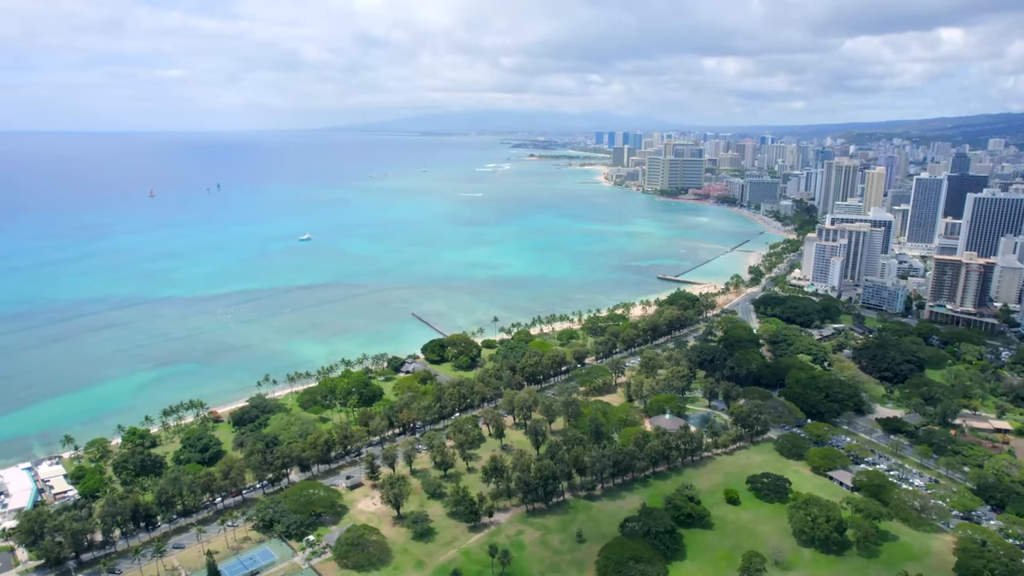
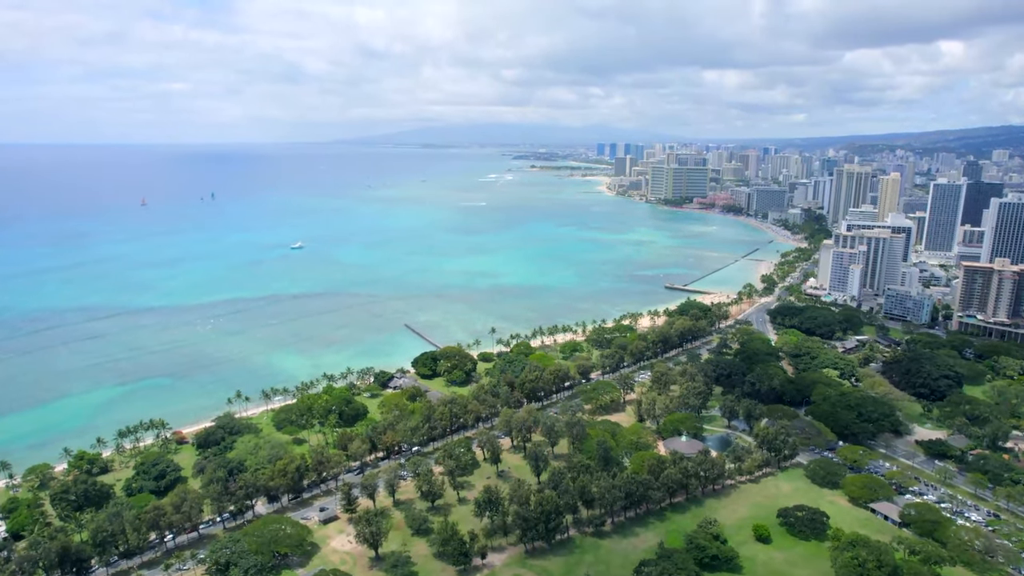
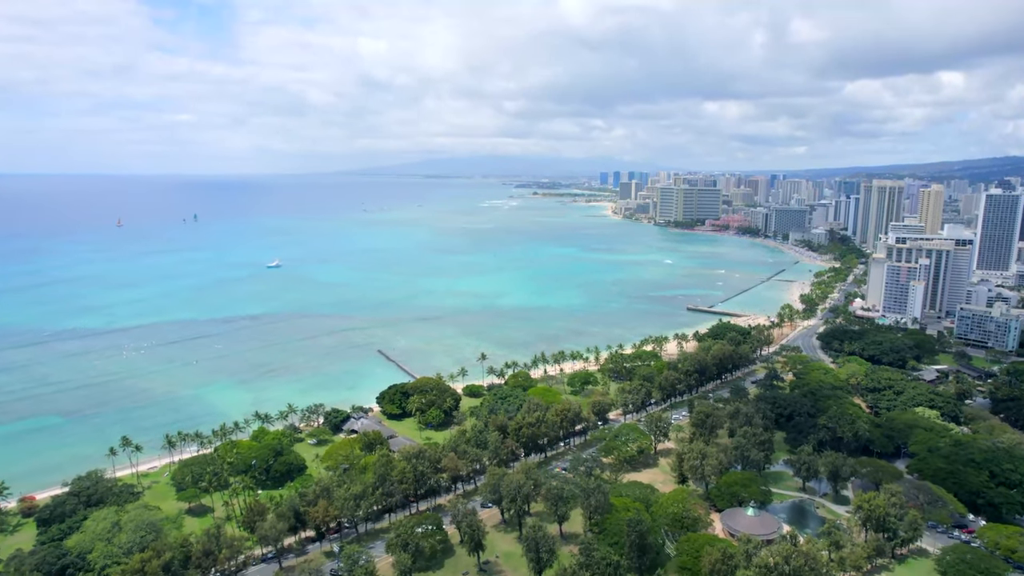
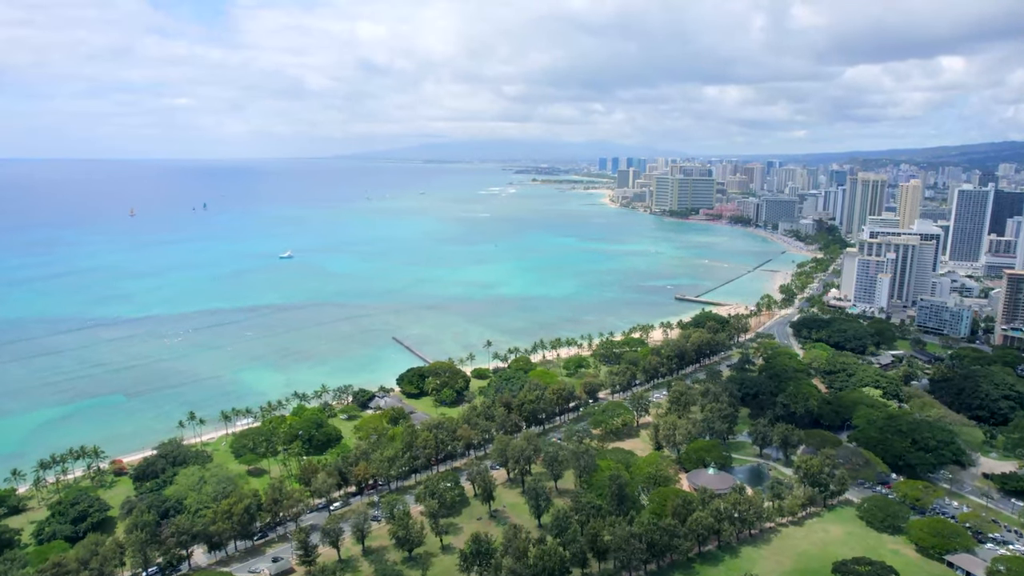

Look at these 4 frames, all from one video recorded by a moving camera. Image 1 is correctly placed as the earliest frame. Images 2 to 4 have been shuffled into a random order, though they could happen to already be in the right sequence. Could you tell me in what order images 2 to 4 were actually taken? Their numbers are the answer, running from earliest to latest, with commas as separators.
2, 4, 3
